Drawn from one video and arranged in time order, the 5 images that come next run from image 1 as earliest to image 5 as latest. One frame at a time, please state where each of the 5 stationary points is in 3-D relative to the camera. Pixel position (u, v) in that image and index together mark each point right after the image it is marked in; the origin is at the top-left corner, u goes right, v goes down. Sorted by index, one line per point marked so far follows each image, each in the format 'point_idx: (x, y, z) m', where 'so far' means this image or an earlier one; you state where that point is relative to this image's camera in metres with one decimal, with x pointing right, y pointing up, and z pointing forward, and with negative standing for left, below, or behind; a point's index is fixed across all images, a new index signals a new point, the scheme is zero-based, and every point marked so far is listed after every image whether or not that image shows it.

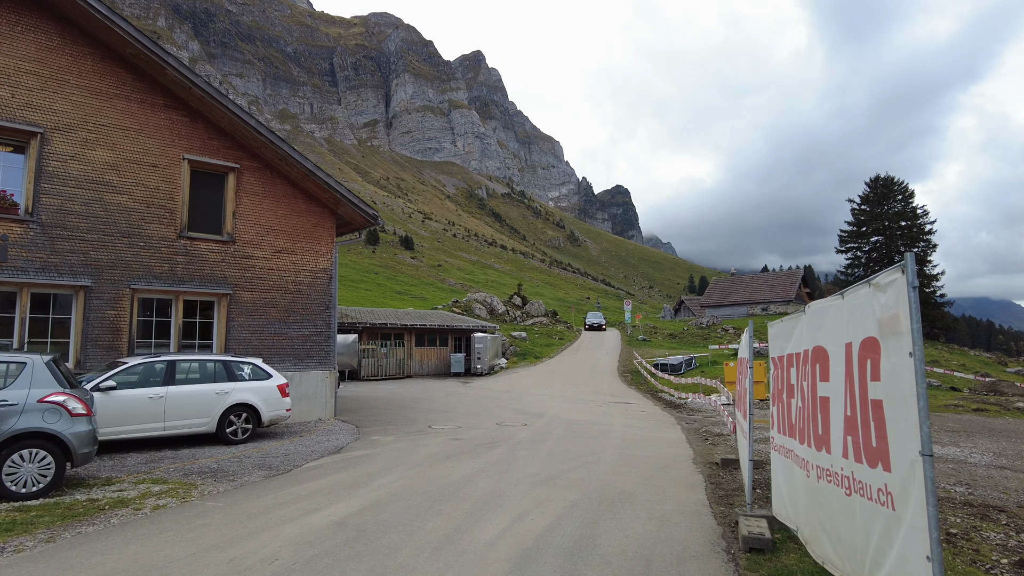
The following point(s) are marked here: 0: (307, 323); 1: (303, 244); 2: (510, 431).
0: (-4.8, -0.8, +15.0) m
1: (-5.0, +1.0, +15.1) m
2: (0.0, -3.1, +14.0) m
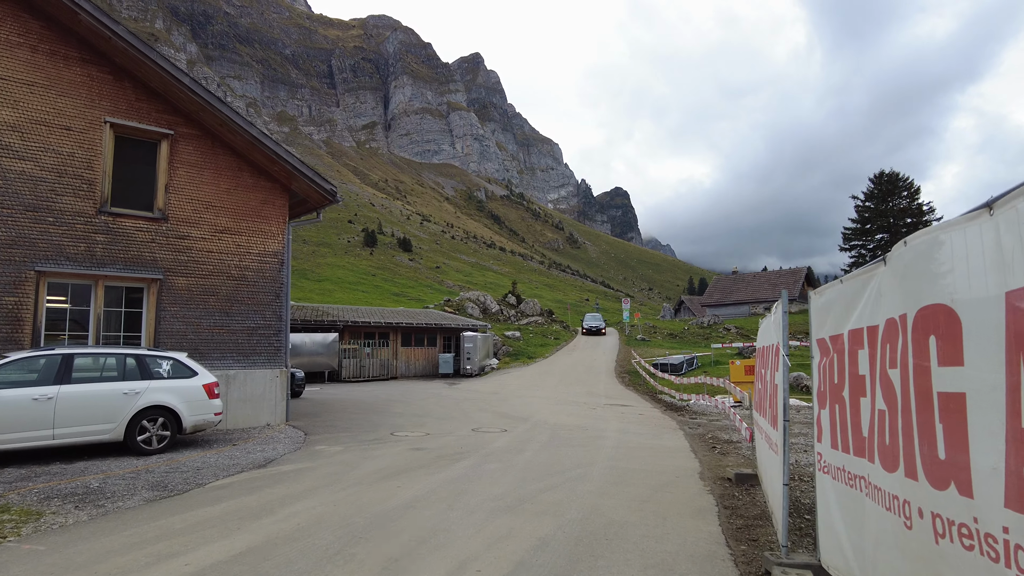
0: (-5.2, -0.5, +13.0) m
1: (-5.4, +1.3, +13.2) m
2: (-0.5, -2.8, +12.1) m
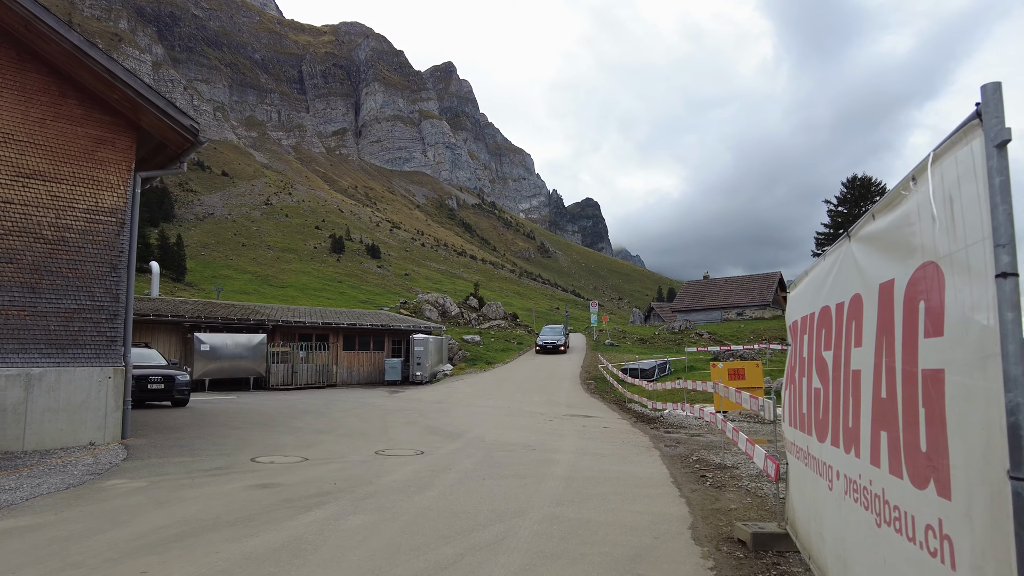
0: (-6.4, -0.1, +9.5) m
1: (-6.6, +1.8, +9.7) m
2: (-1.7, -2.4, +8.7) m
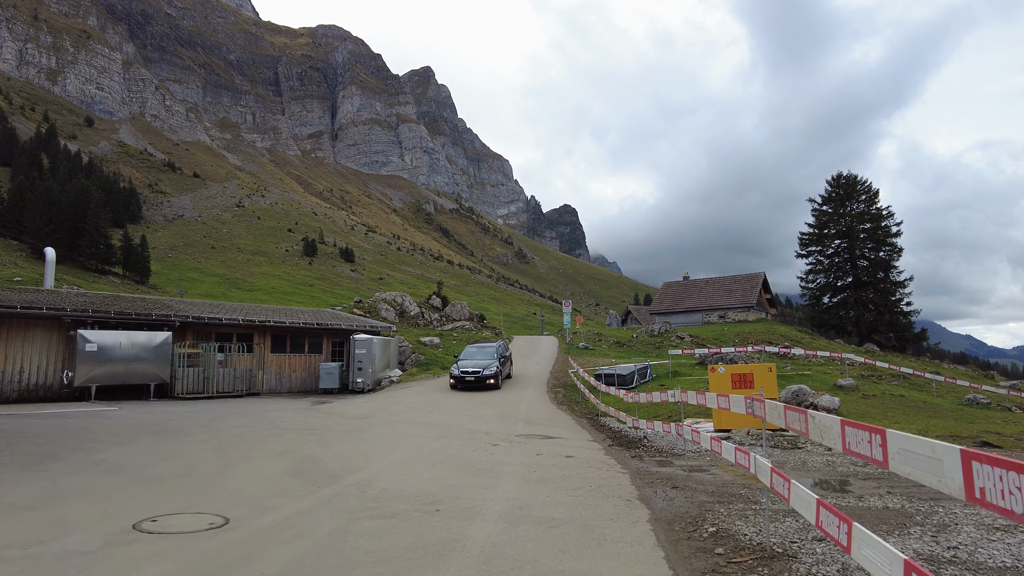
0: (-7.5, +0.5, +5.0) m
1: (-7.6, +2.3, +5.2) m
2: (-2.7, -1.9, +4.4) m
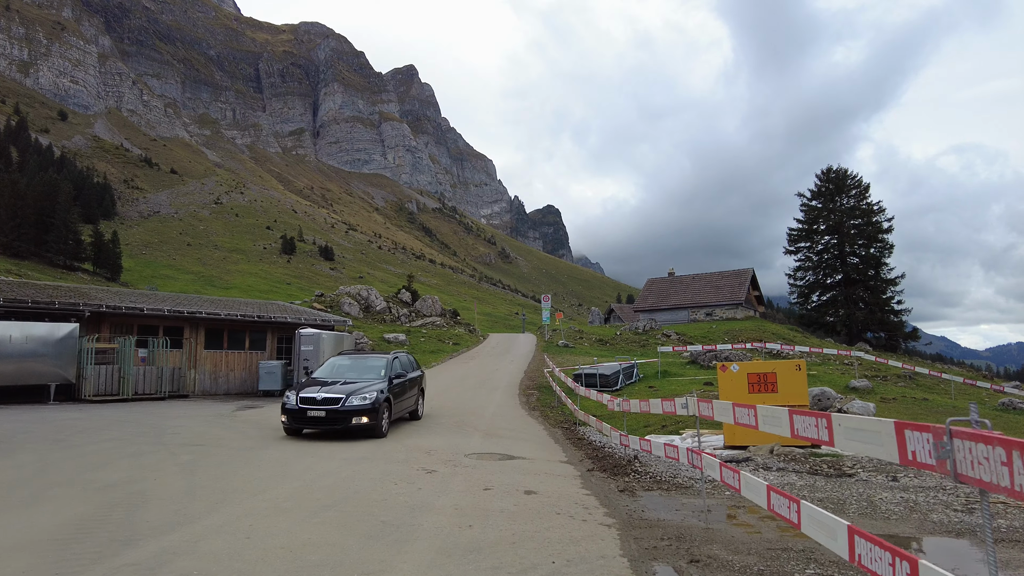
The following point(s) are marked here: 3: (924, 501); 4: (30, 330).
0: (-8.0, +0.9, +1.7) m
1: (-8.2, +2.8, +1.9) m
2: (-3.2, -1.4, +1.2) m
3: (+4.1, -2.1, +6.3) m
4: (-14.1, -1.2, +18.8) m
